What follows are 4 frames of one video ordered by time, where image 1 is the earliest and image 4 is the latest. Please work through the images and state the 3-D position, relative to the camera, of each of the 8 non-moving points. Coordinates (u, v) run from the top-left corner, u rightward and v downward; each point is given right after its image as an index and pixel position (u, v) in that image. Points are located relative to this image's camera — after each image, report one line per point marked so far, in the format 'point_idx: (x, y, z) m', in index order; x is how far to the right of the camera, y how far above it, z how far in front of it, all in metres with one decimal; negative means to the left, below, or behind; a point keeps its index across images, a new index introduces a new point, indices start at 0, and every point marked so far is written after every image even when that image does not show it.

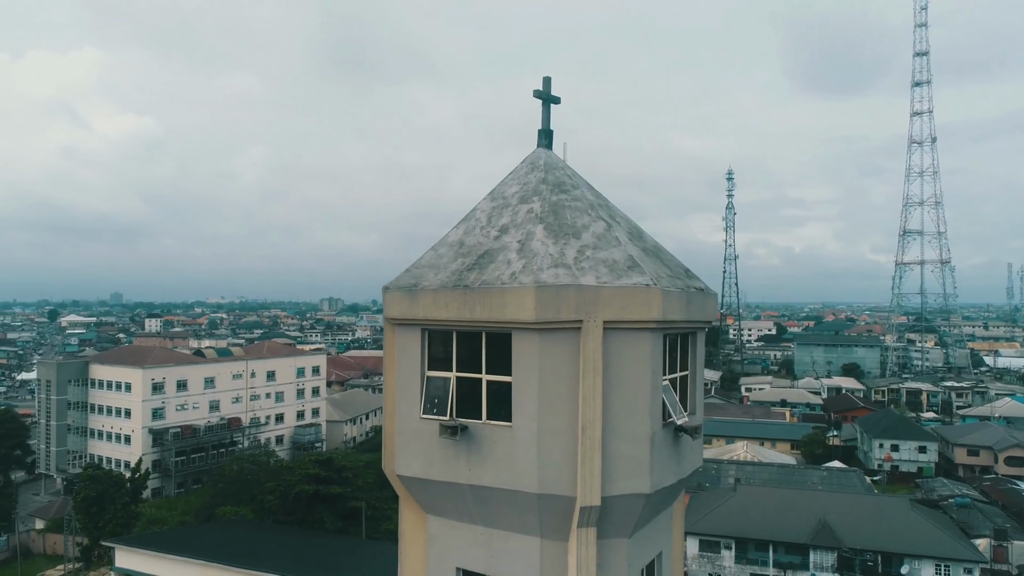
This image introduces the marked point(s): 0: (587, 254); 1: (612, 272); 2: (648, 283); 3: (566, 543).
0: (+0.3, +0.1, +2.6) m
1: (+0.4, +0.1, +2.6) m
2: (+0.5, 0.0, +2.6) m
3: (+0.2, -0.9, +2.6) m
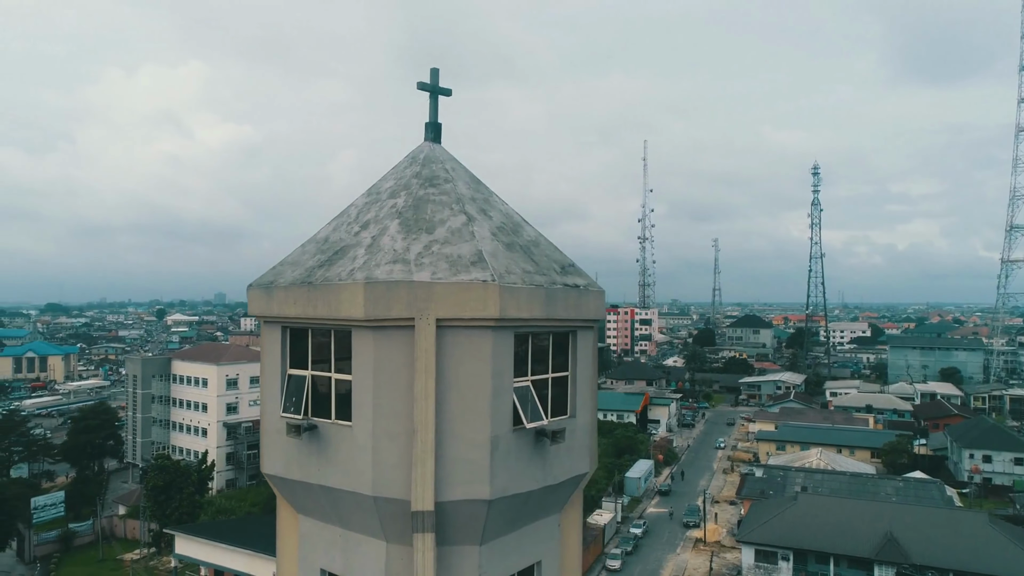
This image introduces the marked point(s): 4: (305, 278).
0: (-0.3, +0.1, +2.5) m
1: (-0.2, +0.1, +2.5) m
2: (-0.1, 0.0, +2.4) m
3: (-0.4, -0.9, +2.5) m
4: (-0.7, 0.0, +2.6) m
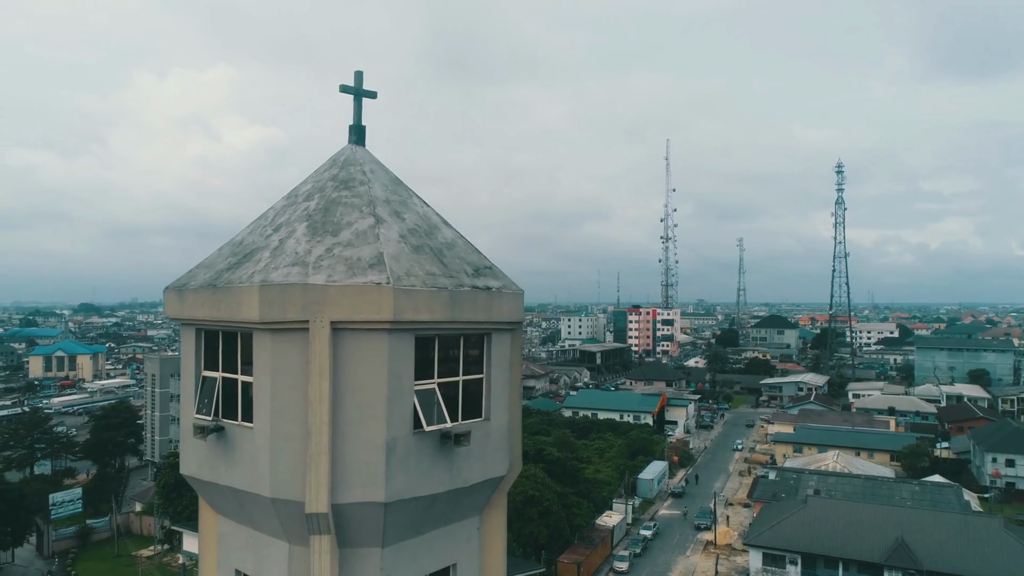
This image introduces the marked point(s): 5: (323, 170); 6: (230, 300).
0: (-0.6, +0.1, +2.6) m
1: (-0.5, +0.1, +2.5) m
2: (-0.4, 0.0, +2.4) m
3: (-0.7, -0.9, +2.5) m
4: (-1.1, 0.0, +2.7) m
5: (-0.8, +0.5, +3.0) m
6: (-1.0, 0.0, +2.5) m
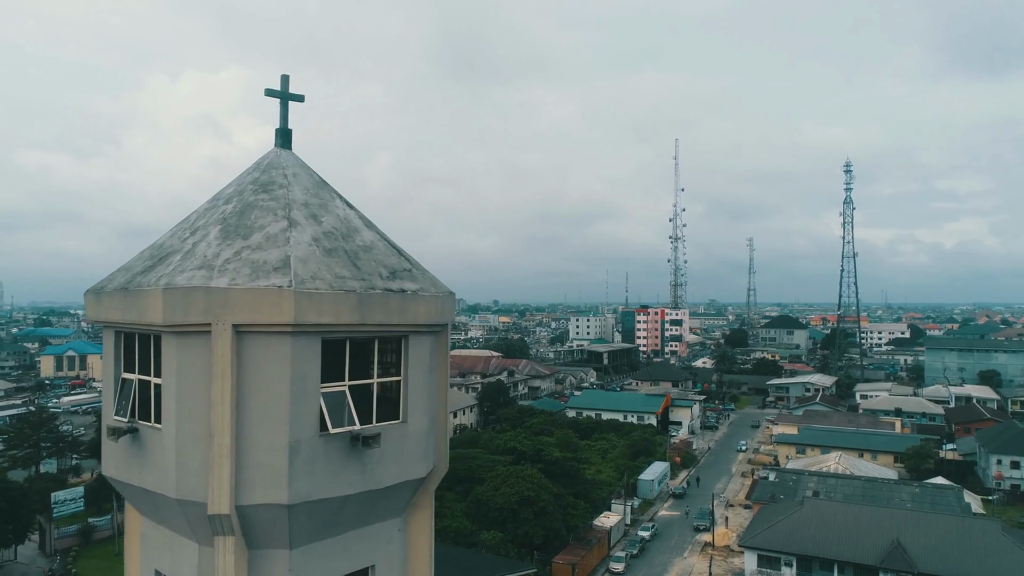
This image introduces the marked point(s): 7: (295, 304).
0: (-0.9, +0.1, +2.6) m
1: (-0.9, +0.1, +2.5) m
2: (-0.7, 0.0, +2.4) m
3: (-1.0, -0.9, +2.5) m
4: (-1.4, 0.0, +2.7) m
5: (-1.1, +0.5, +3.0) m
6: (-1.3, -0.1, +2.5) m
7: (-0.7, -0.1, +2.4) m
